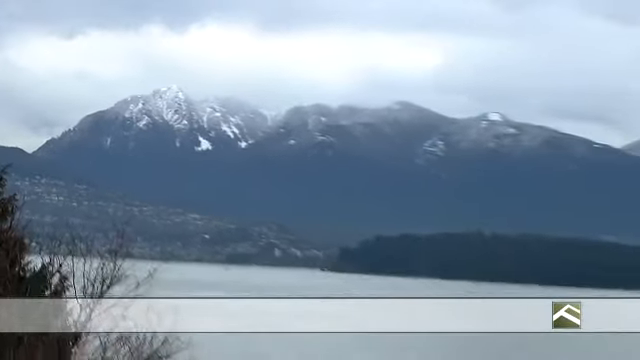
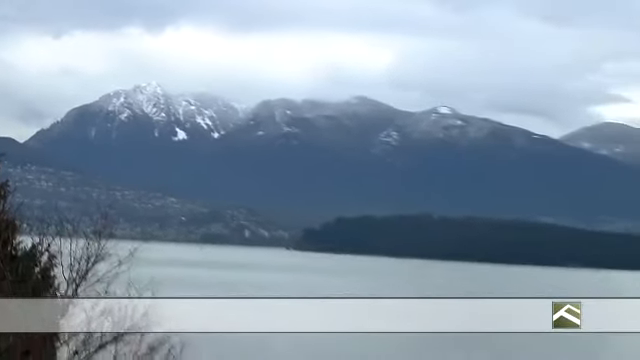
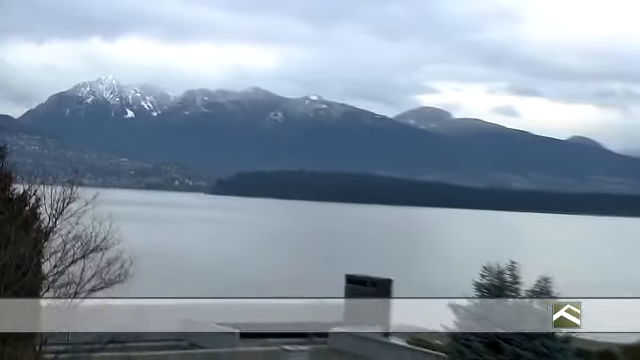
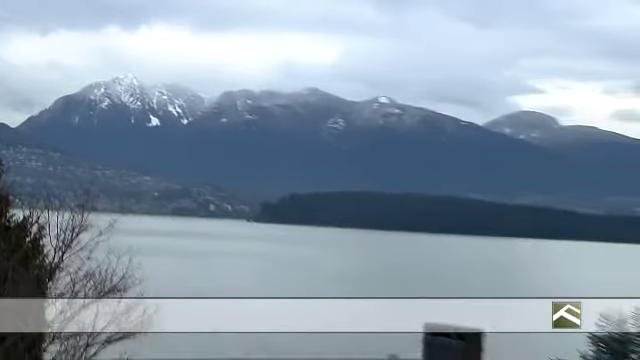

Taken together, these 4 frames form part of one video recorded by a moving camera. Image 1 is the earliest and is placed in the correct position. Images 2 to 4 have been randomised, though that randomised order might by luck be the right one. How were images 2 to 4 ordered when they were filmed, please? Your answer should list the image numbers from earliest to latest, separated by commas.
2, 4, 3
